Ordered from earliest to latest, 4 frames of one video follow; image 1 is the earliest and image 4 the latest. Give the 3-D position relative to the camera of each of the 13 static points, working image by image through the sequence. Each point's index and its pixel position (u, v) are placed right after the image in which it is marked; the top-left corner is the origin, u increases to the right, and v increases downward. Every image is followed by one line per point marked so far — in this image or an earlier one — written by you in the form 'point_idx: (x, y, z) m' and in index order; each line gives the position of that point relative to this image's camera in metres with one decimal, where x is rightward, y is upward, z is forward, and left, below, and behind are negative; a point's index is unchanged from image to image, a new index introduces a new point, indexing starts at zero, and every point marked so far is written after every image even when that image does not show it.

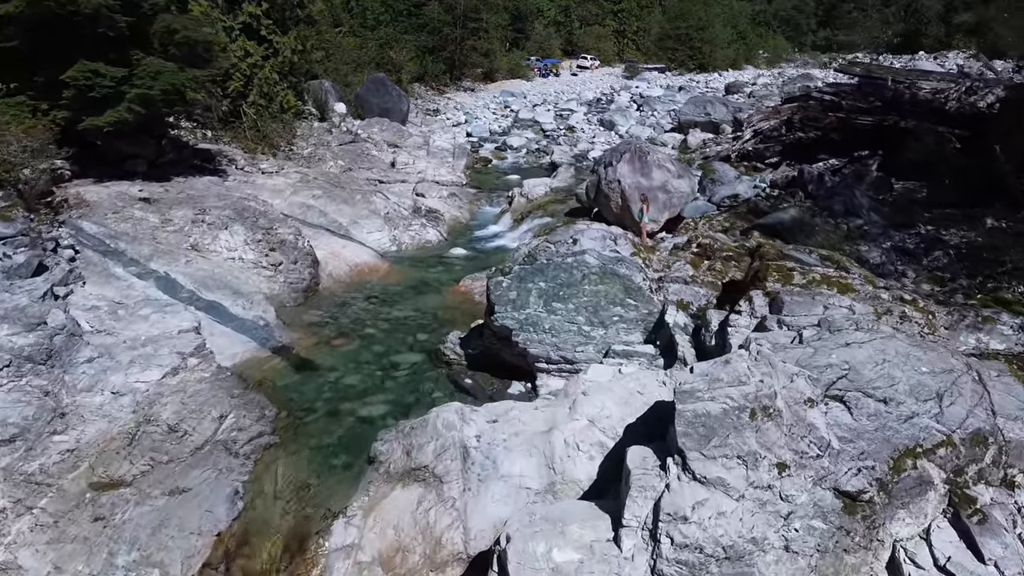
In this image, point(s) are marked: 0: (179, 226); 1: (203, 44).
0: (-4.3, +0.8, +11.2) m
1: (-4.6, +3.6, +12.7) m
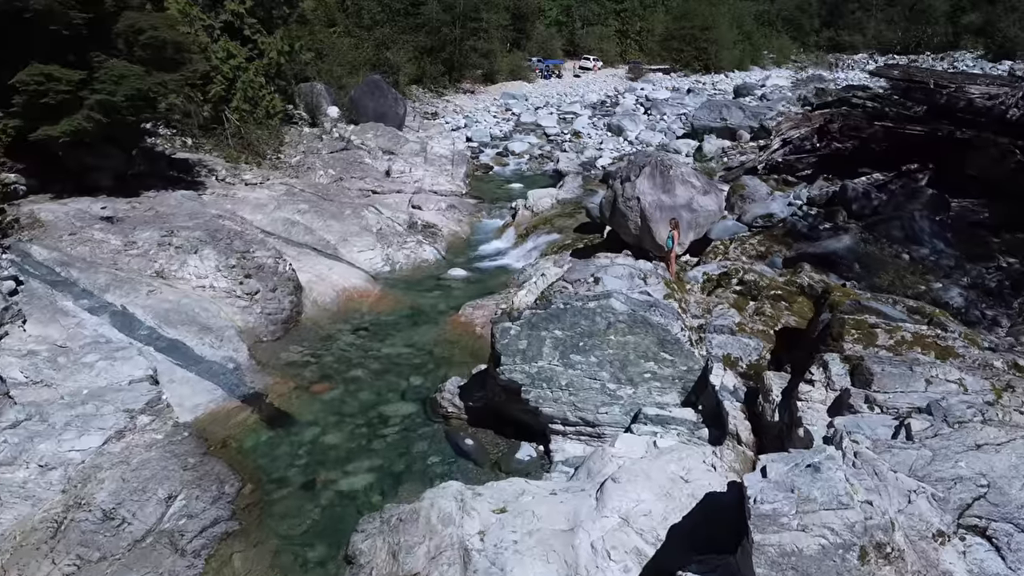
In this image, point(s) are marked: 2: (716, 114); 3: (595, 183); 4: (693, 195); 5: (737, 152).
0: (-4.2, +0.5, +9.9) m
1: (-4.5, +3.2, +11.4) m
2: (+4.7, +4.0, +19.8) m
3: (+1.6, +2.1, +16.8) m
4: (+2.1, +1.1, +10.1) m
5: (+3.9, +2.4, +15.2) m
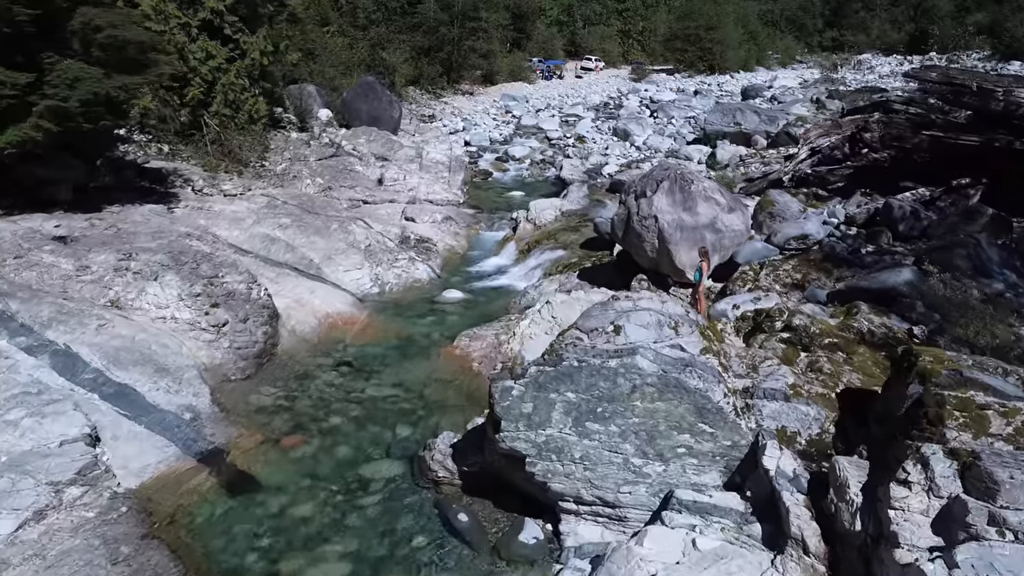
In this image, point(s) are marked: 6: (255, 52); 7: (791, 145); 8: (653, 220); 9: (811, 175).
0: (-4.2, +0.1, +8.8) m
1: (-4.5, +2.9, +10.3) m
2: (+4.7, +3.7, +18.7) m
3: (+1.6, +1.7, +15.7) m
4: (+2.1, +0.8, +9.0) m
5: (+4.0, +2.1, +14.1) m
6: (-4.7, +4.3, +15.6) m
7: (+5.0, +2.6, +15.5) m
8: (+1.5, +0.7, +8.9) m
9: (+4.3, +1.6, +12.3) m
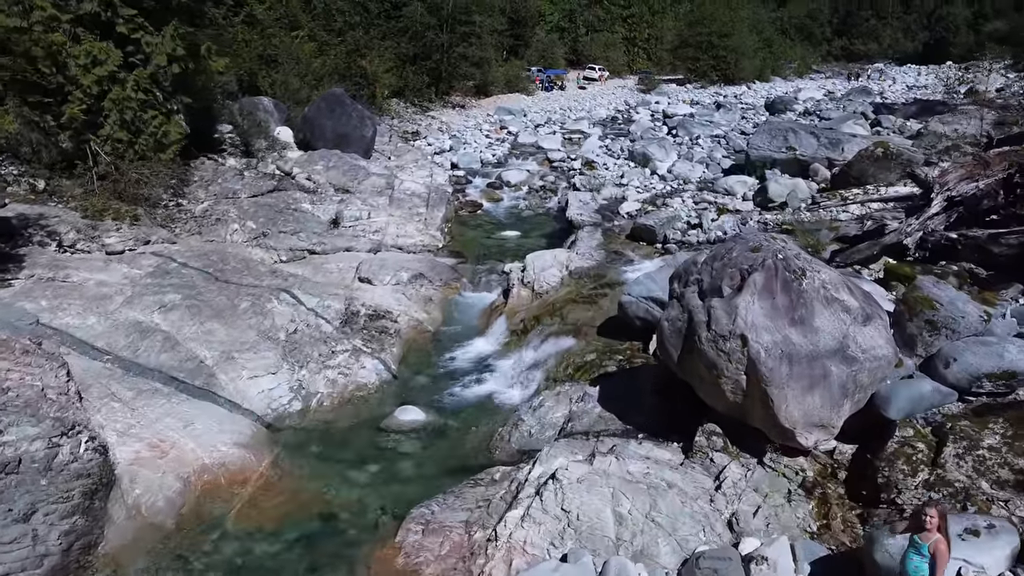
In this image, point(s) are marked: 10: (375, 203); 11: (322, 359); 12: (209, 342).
0: (-4.3, -0.9, +5.0) m
1: (-4.6, +1.9, +6.5) m
2: (+4.6, +2.6, +14.9) m
3: (+1.5, +0.7, +11.9) m
4: (+2.0, -0.3, +5.2) m
5: (+3.8, +1.0, +10.3) m
6: (-4.8, +3.2, +11.8) m
7: (+4.9, +1.5, +11.7) m
8: (+1.3, -0.3, +5.1) m
9: (+4.1, +0.5, +8.5) m
10: (-2.2, +1.4, +14.0) m
11: (-1.9, -0.7, +8.4) m
12: (-2.9, -0.5, +8.1) m
